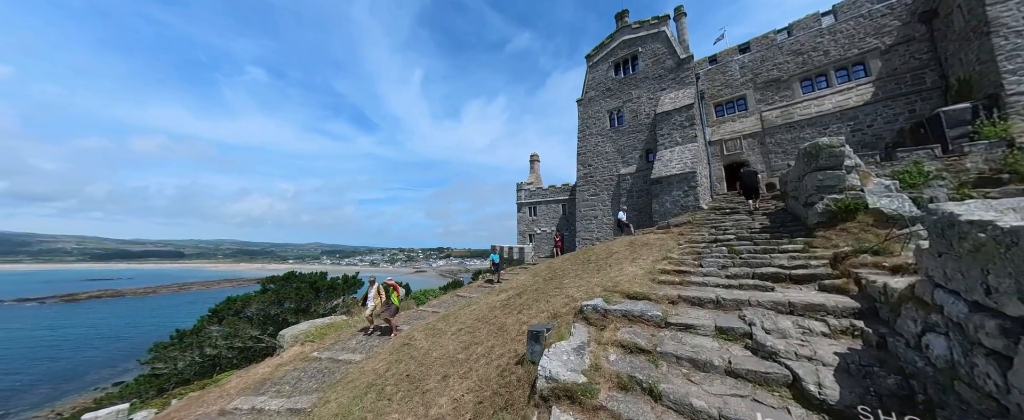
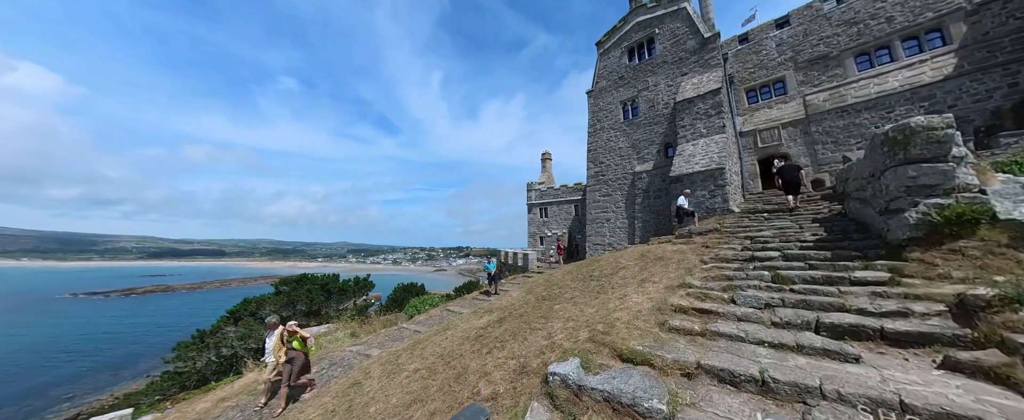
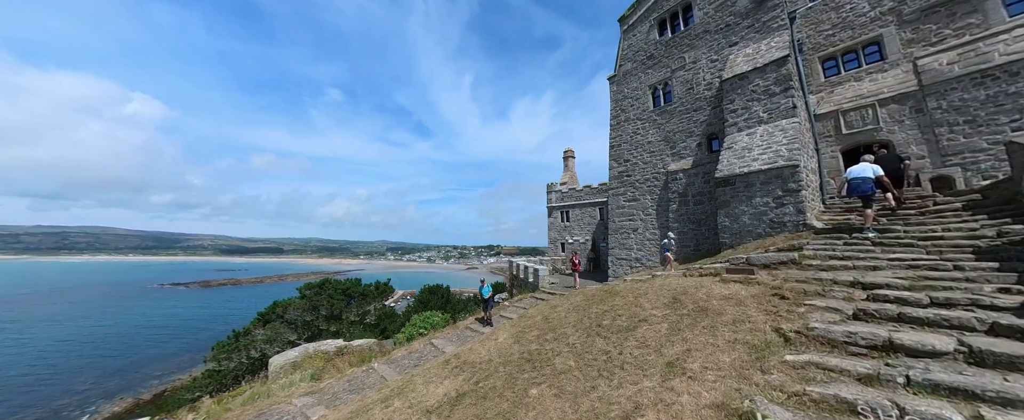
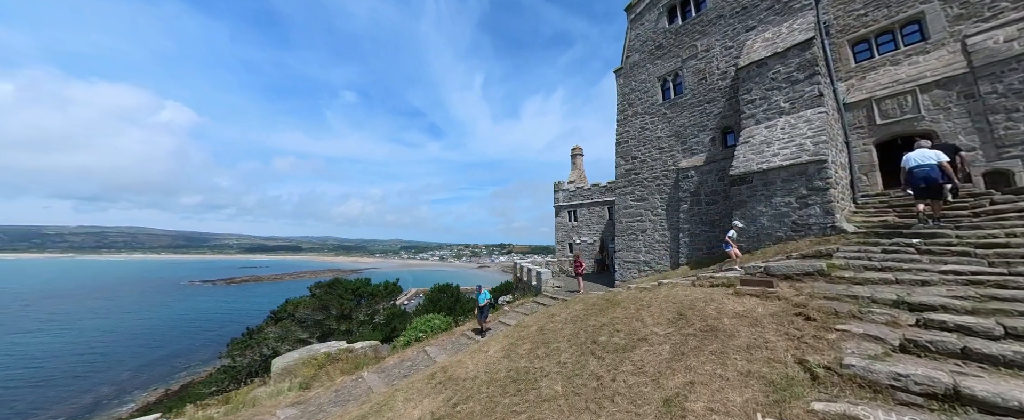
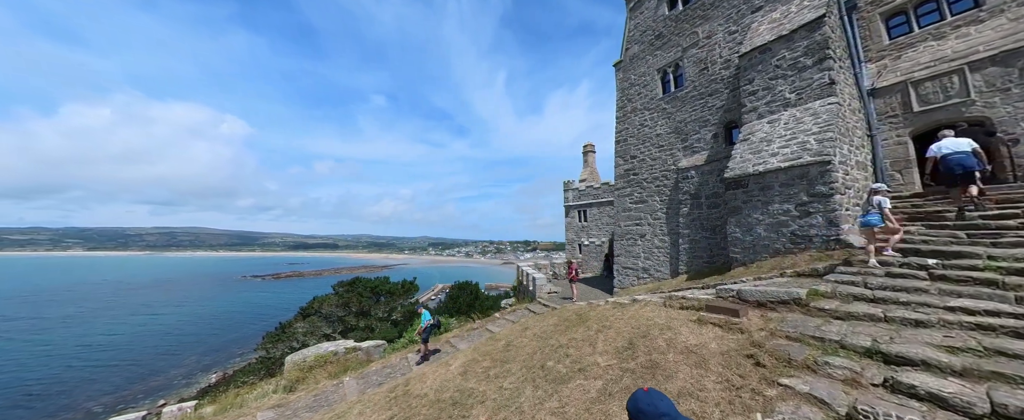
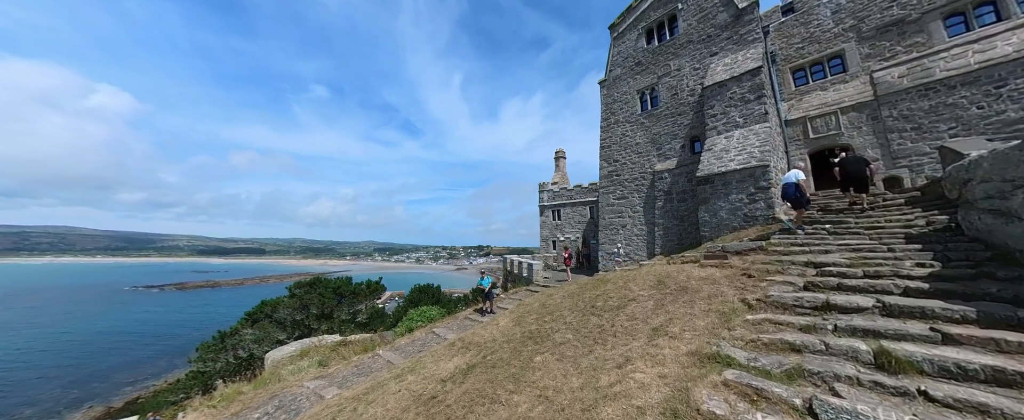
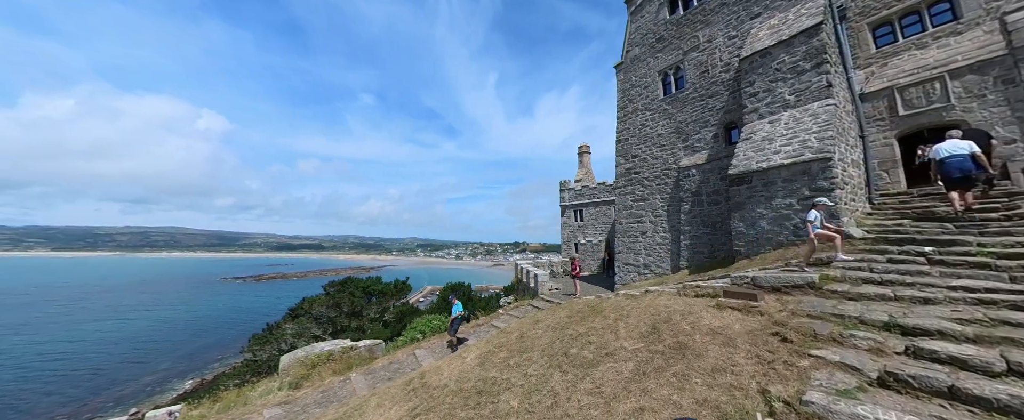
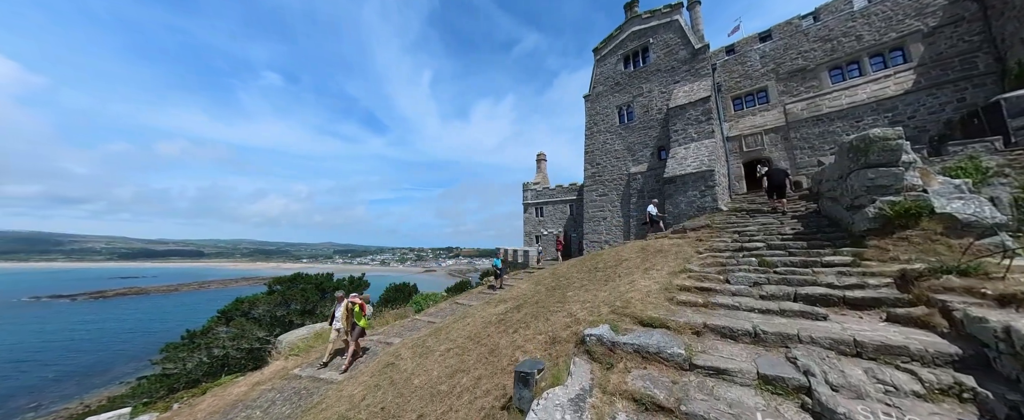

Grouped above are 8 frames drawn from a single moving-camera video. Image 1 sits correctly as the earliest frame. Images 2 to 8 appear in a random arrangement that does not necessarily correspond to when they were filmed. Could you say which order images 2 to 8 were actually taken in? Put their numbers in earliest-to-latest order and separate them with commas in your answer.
8, 2, 6, 3, 4, 7, 5
